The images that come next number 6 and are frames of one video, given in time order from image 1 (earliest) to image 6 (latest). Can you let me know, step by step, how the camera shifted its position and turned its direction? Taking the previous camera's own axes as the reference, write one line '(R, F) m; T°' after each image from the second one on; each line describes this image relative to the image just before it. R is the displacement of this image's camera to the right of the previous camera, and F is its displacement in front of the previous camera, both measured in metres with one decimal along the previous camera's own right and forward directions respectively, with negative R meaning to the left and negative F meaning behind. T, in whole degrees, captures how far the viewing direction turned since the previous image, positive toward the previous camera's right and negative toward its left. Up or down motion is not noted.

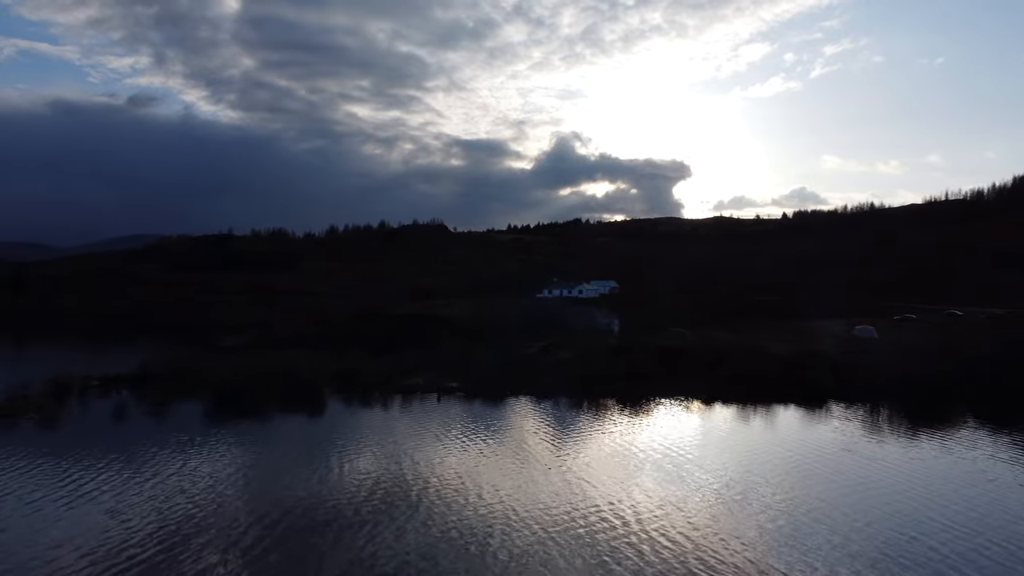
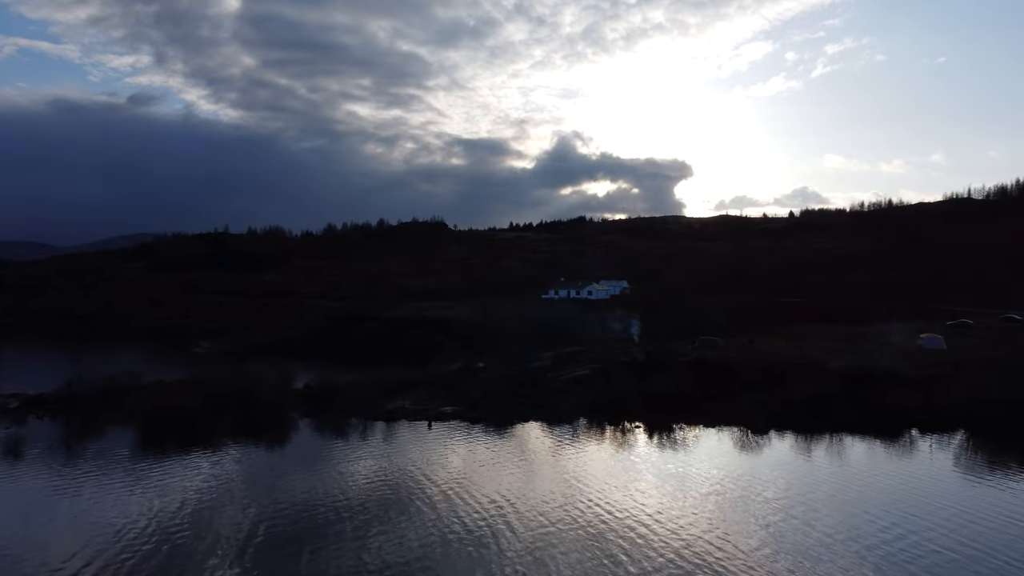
(-0.3, +7.7) m; 0°
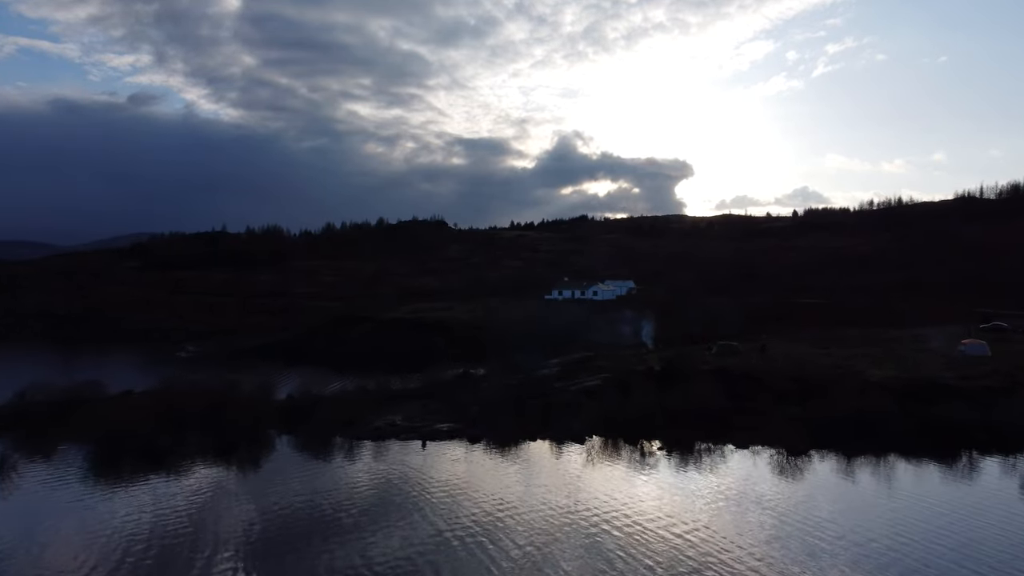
(-0.2, +3.9) m; 0°
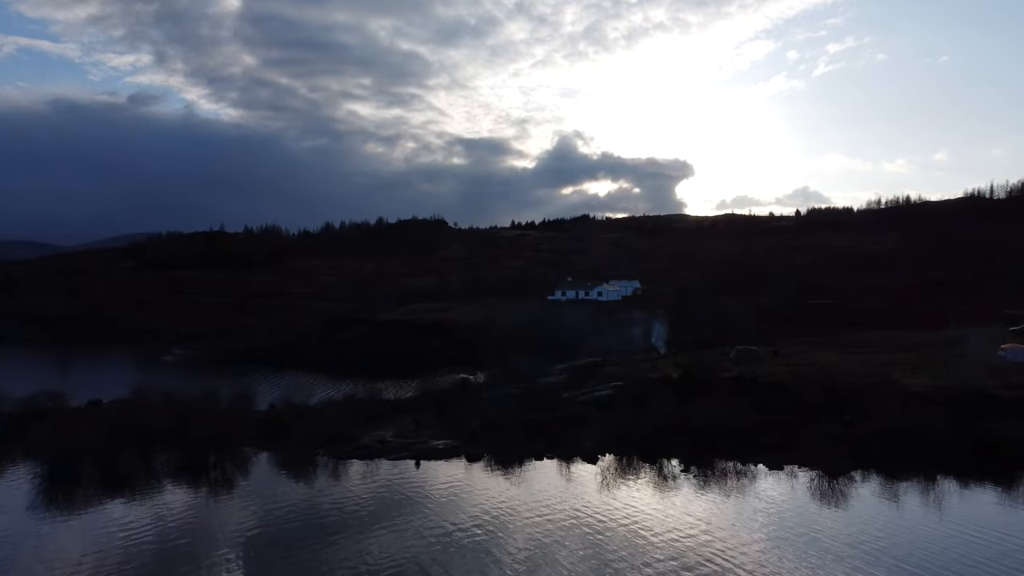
(-0.1, +3.2) m; 0°
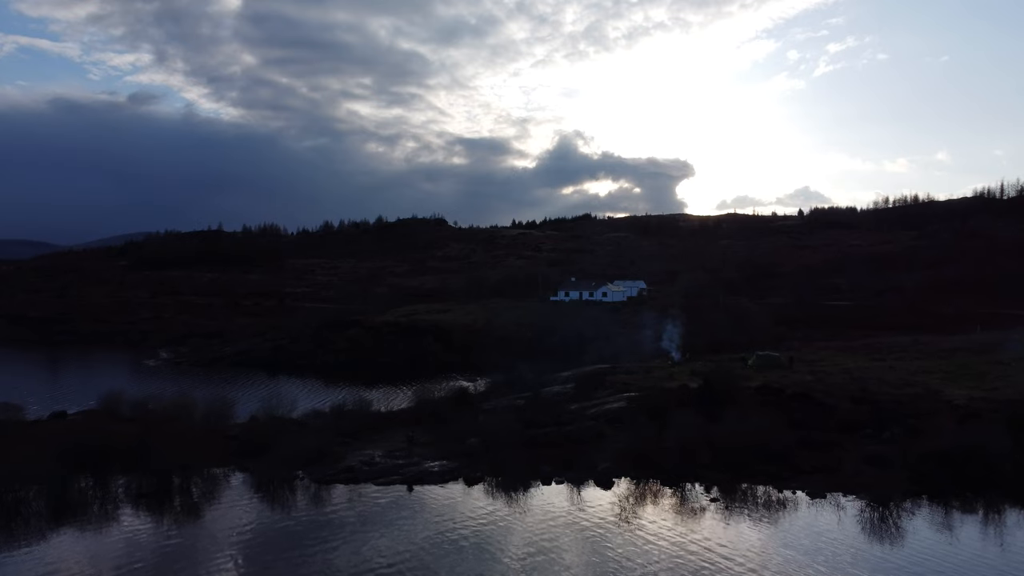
(-0.1, +3.1) m; 0°
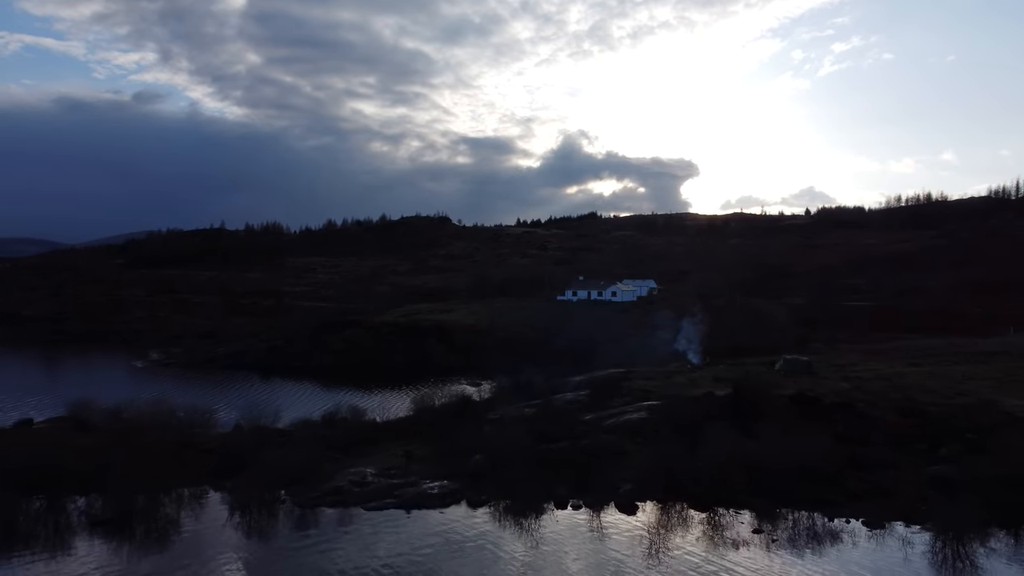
(-0.2, +2.9) m; 0°
